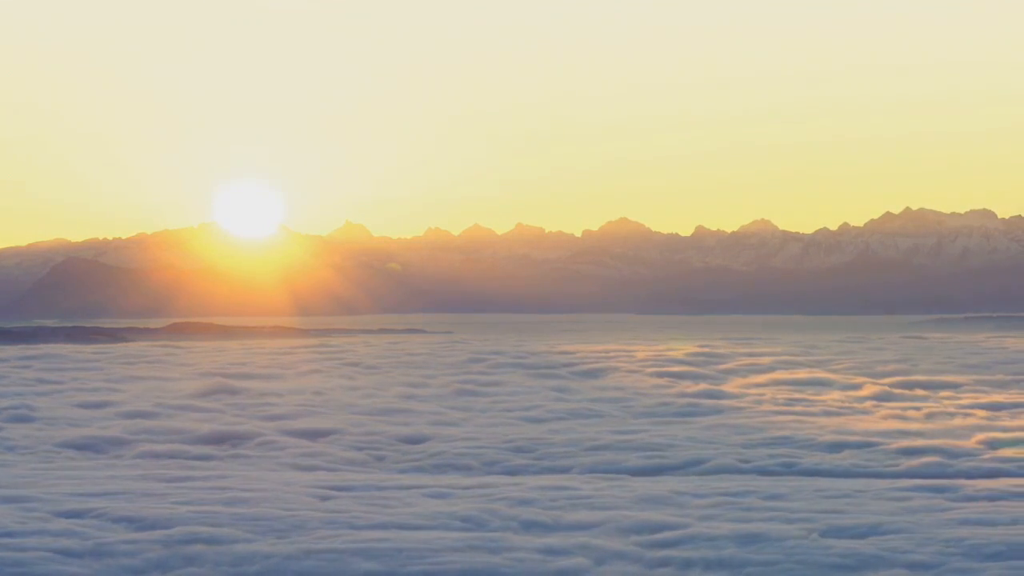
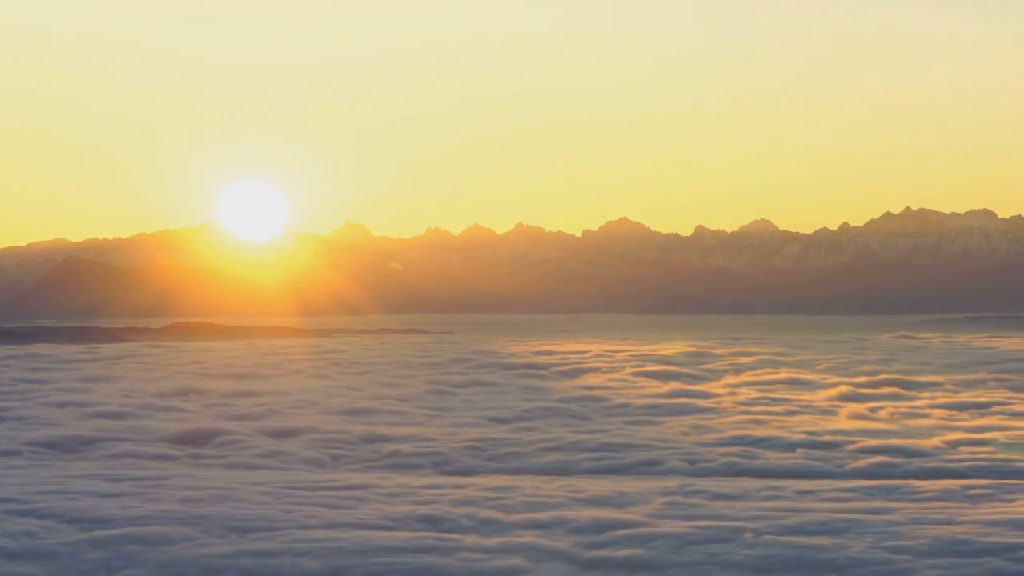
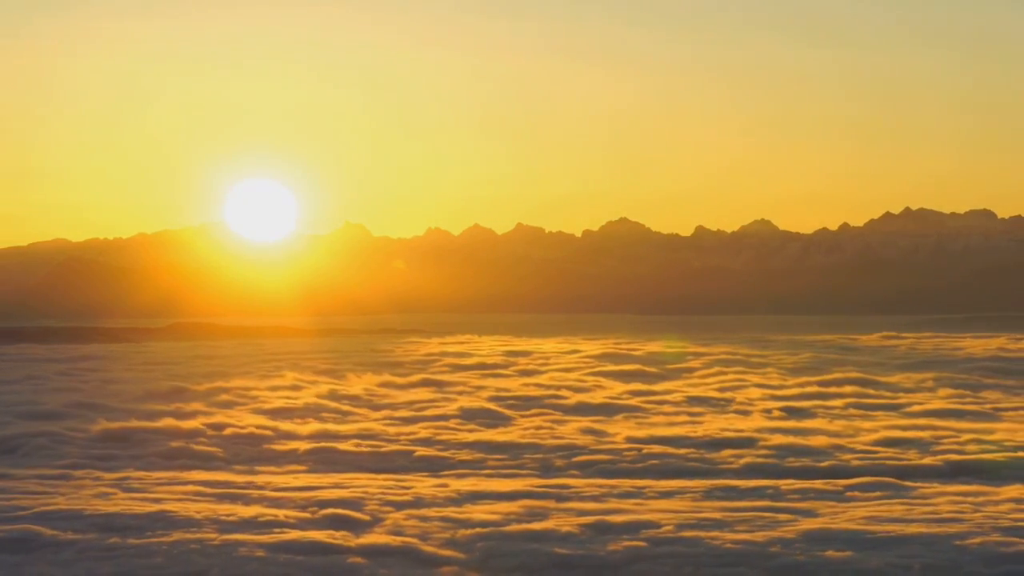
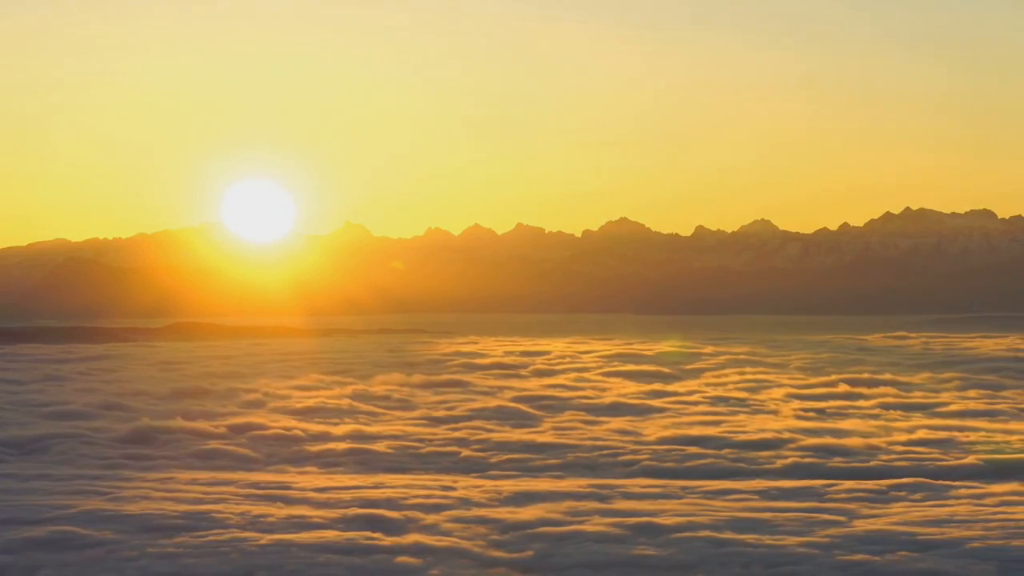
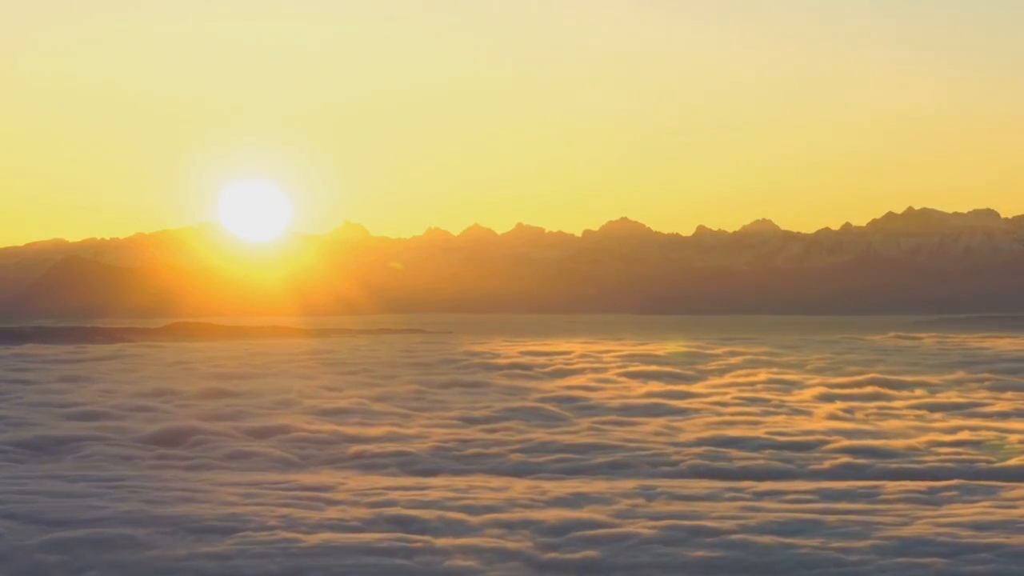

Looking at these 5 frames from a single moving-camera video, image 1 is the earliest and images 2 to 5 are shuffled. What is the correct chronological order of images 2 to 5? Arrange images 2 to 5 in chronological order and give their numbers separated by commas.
2, 5, 4, 3
